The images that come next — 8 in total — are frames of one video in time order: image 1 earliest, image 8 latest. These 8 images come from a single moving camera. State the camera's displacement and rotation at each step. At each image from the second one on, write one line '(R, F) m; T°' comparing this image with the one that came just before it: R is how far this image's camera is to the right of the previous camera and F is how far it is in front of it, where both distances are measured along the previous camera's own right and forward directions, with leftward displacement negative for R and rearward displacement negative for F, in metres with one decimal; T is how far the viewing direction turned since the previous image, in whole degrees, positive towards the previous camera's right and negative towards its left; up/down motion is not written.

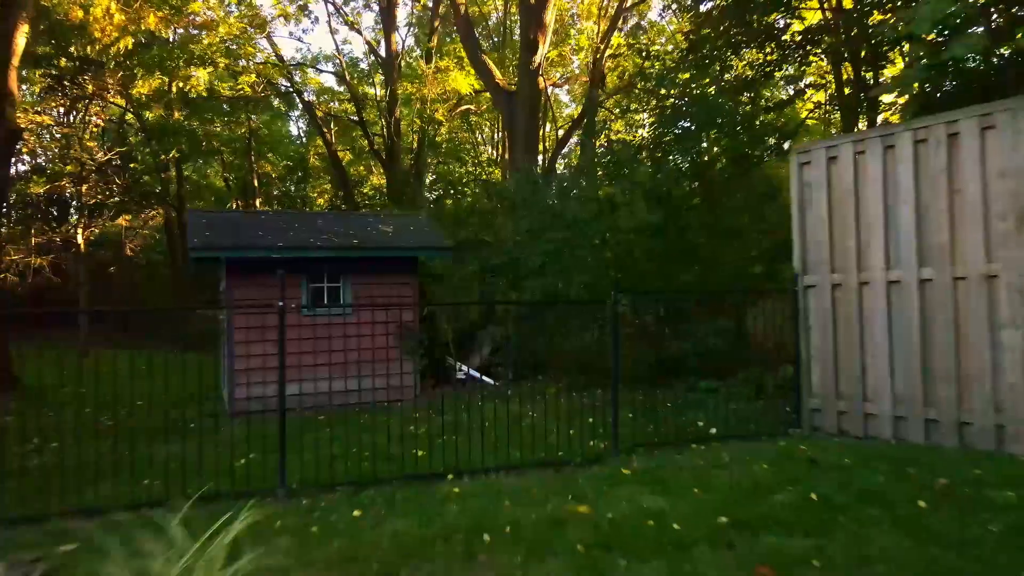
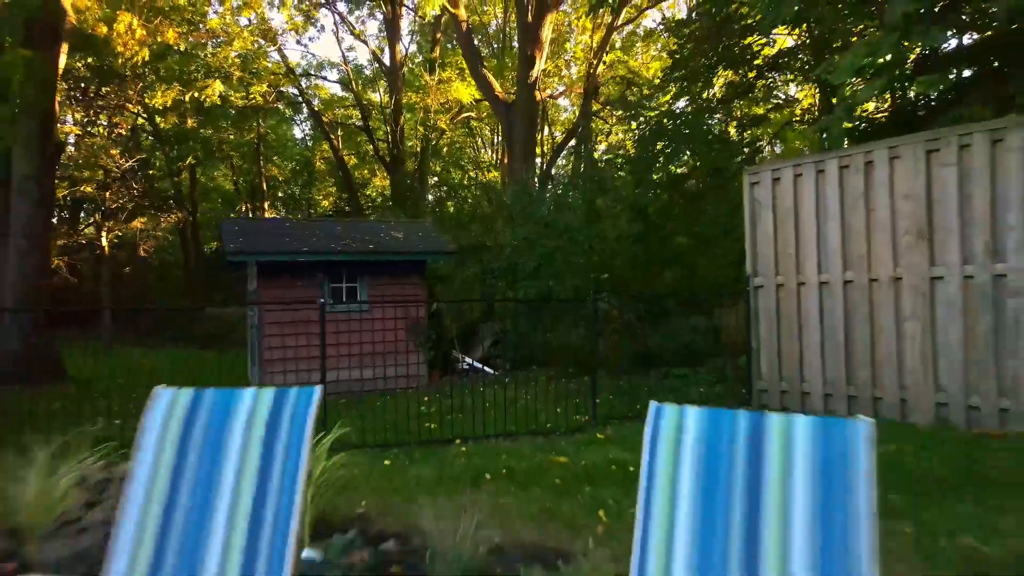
(0.0, -1.1) m; 0°
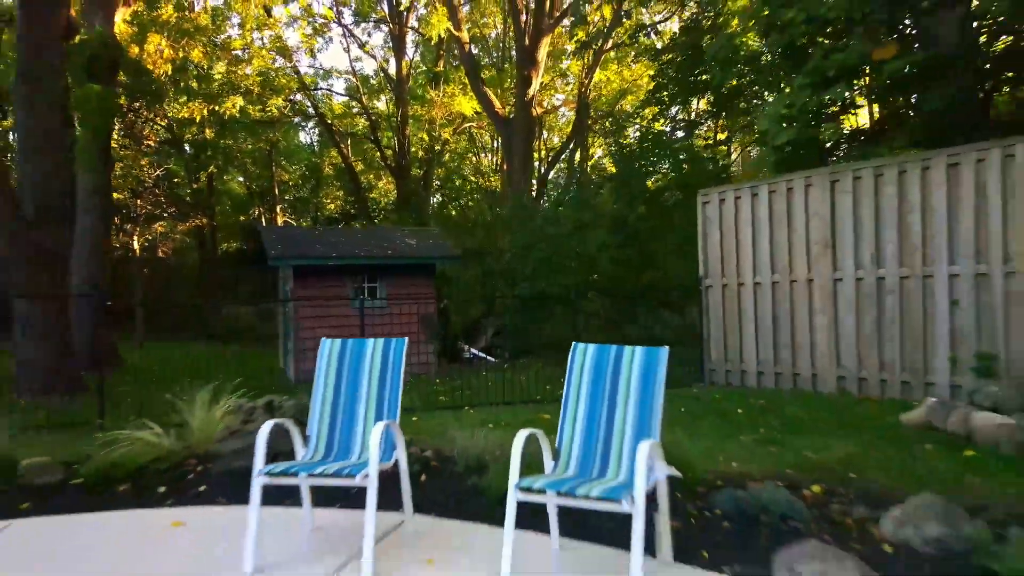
(0.0, -1.7) m; 0°
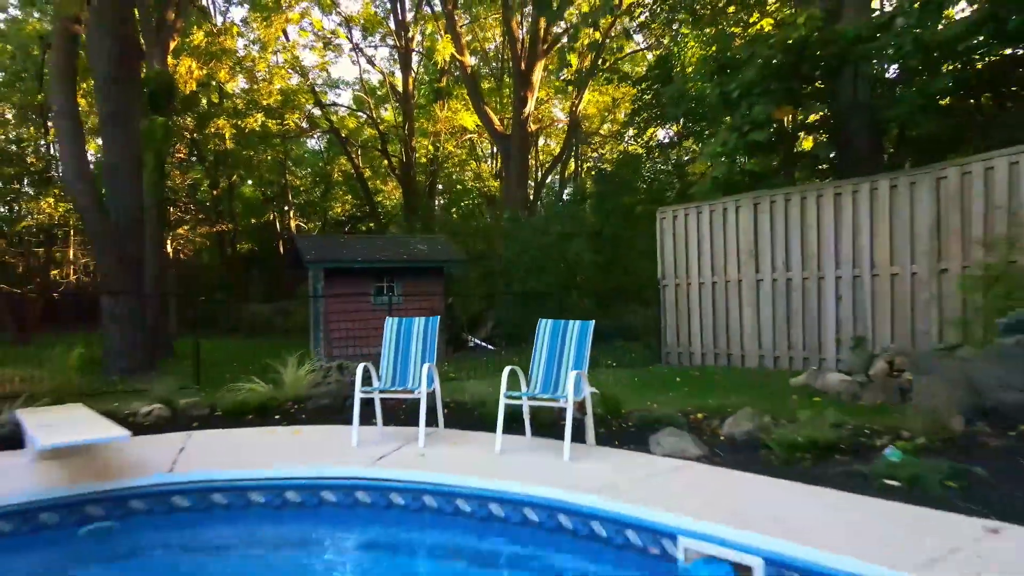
(0.0, -2.1) m; 0°
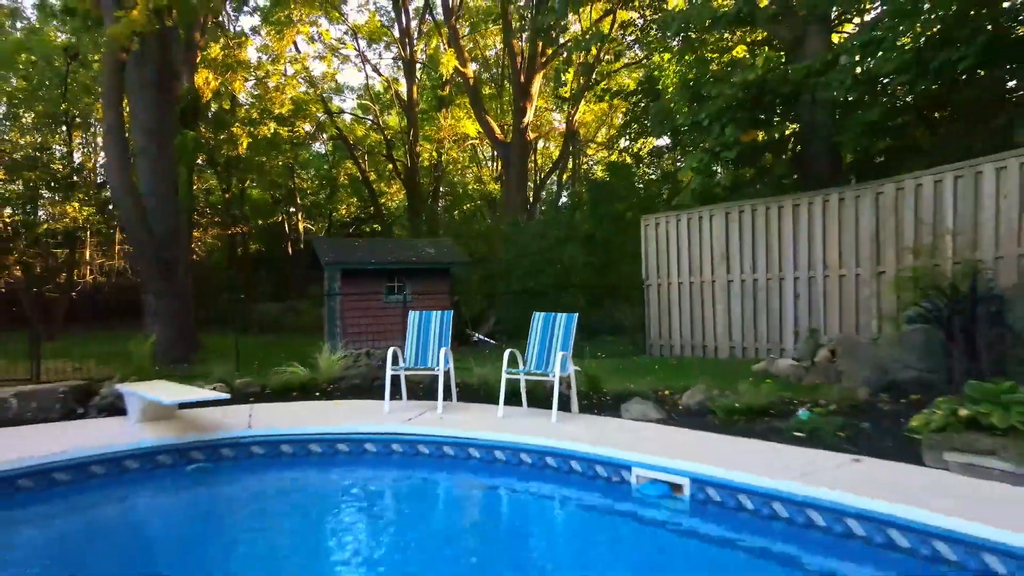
(0.0, -1.3) m; 0°
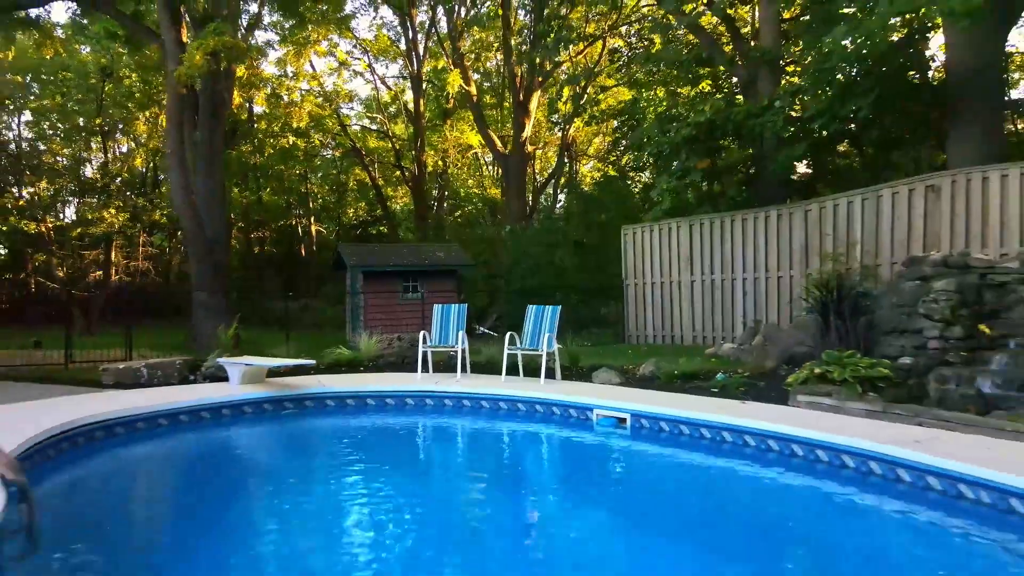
(0.0, -2.2) m; 0°
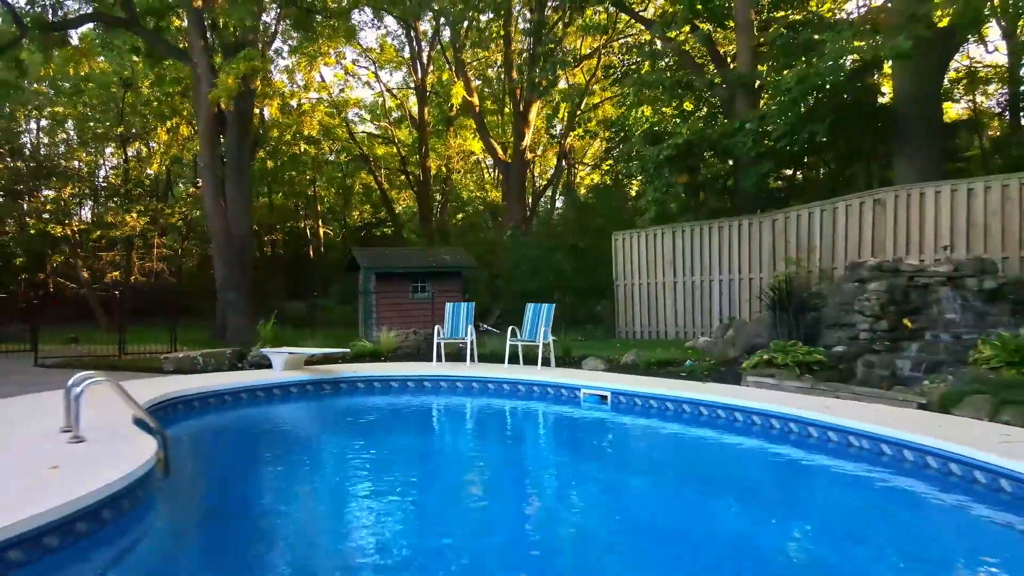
(0.0, -1.4) m; 0°
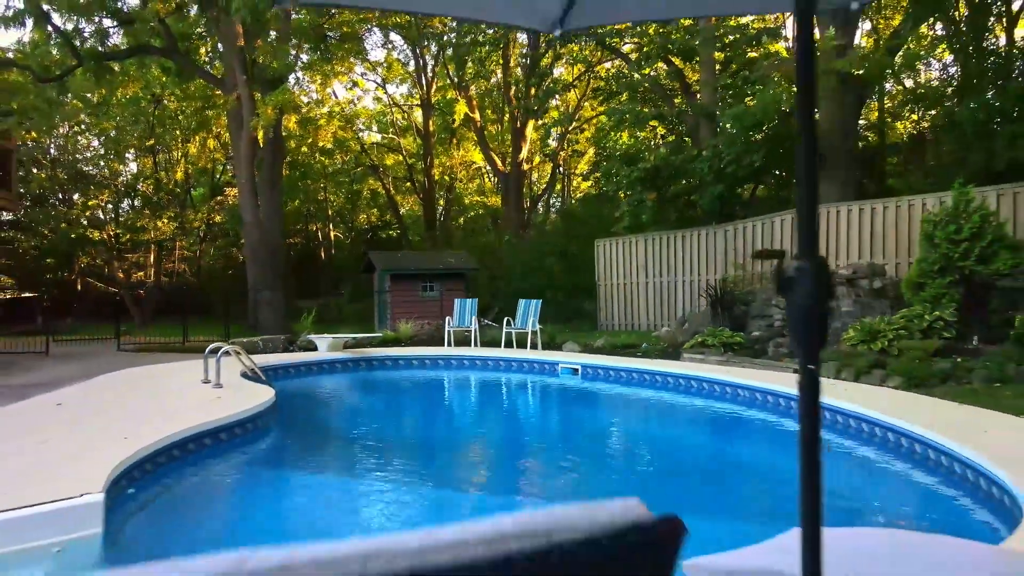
(+0.1, -2.6) m; 0°
